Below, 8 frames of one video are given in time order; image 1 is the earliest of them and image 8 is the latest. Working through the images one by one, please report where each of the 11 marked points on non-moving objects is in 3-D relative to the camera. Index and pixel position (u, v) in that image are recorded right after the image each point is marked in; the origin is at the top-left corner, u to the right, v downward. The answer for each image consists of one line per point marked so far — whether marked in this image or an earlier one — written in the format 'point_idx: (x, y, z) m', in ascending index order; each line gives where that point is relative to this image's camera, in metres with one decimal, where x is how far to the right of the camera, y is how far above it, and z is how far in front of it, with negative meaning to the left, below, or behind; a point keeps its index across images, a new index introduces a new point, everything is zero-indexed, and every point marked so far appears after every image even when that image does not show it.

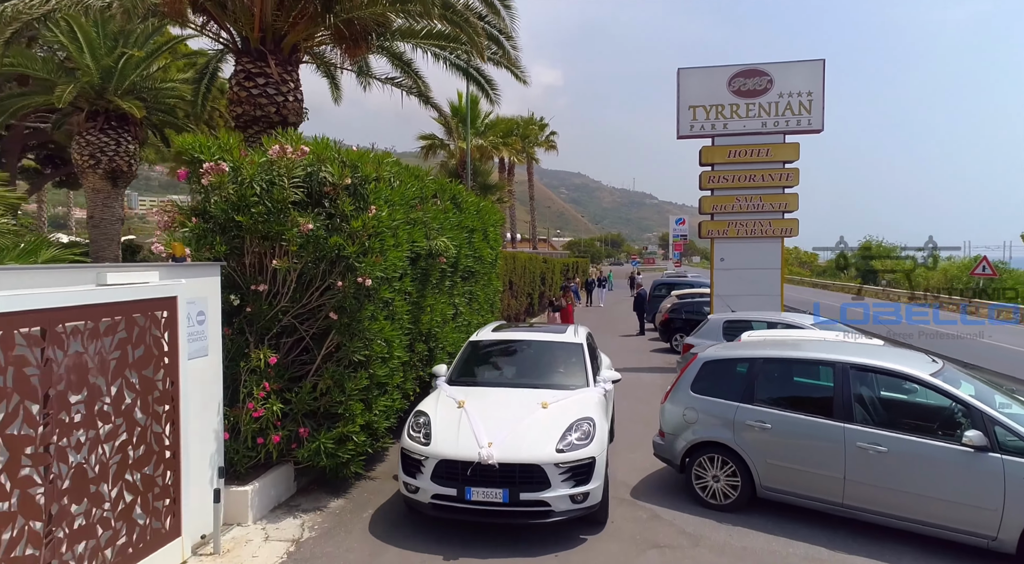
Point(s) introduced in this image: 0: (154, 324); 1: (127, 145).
0: (-2.5, -0.3, +4.6) m
1: (-8.4, +3.0, +14.4) m
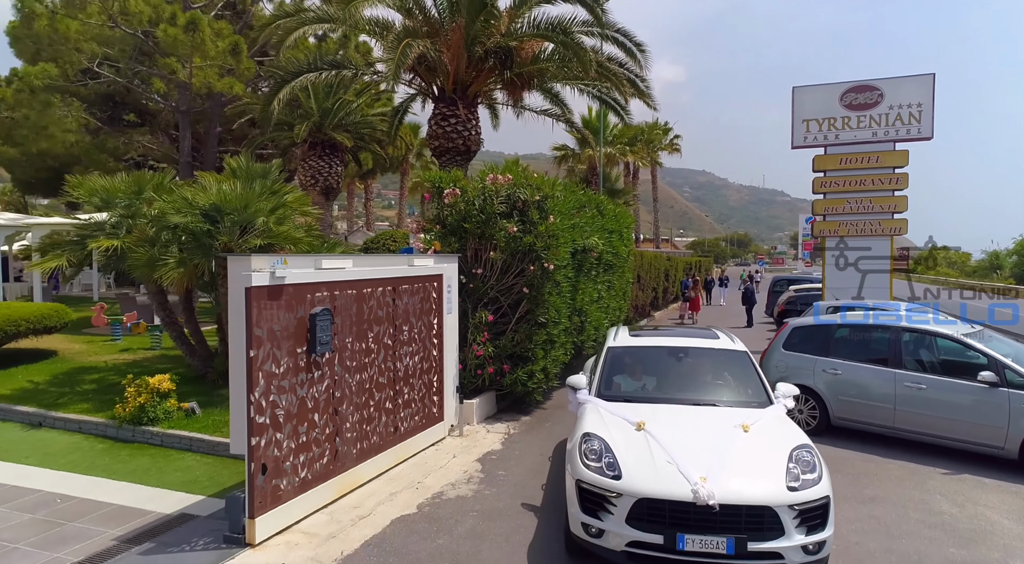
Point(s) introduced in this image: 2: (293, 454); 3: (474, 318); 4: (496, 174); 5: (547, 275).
0: (-0.9, -0.1, +7.7) m
1: (-4.9, +3.2, +18.4) m
2: (-1.8, -1.4, +5.4) m
3: (-0.5, -0.5, +9.0) m
4: (-0.2, +1.5, +9.3) m
5: (+0.5, +0.1, +9.2) m
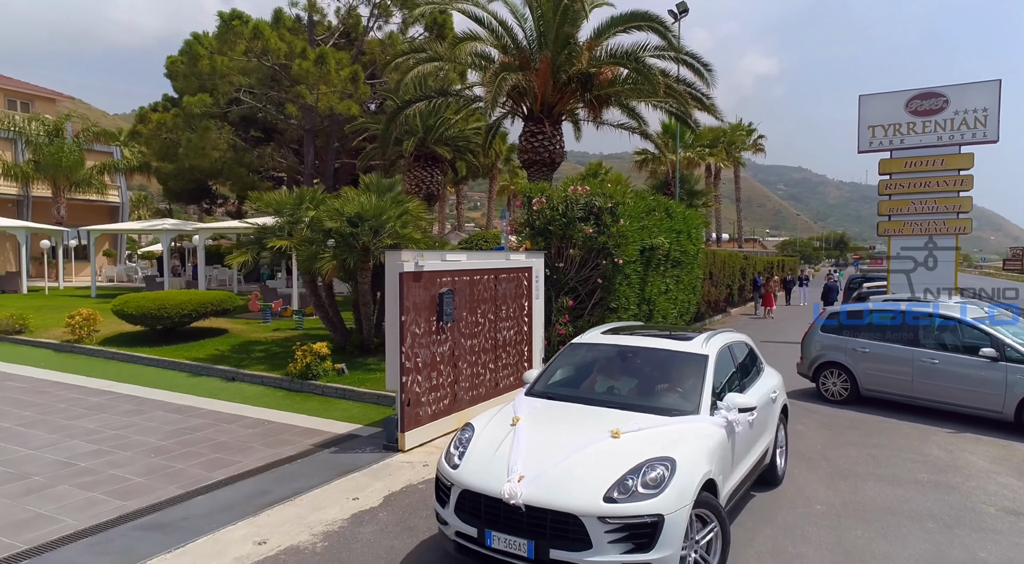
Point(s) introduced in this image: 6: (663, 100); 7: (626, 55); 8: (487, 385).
0: (+0.2, 0.0, +9.8) m
1: (-2.4, +3.3, +20.9) m
2: (-1.0, -1.3, +7.6) m
3: (+0.8, -0.4, +11.0) m
4: (+1.1, +1.6, +11.3) m
5: (+1.8, +0.2, +11.1) m
6: (+3.6, +4.2, +15.2) m
7: (+2.4, +4.9, +14.2) m
8: (-0.4, -1.4, +8.8) m
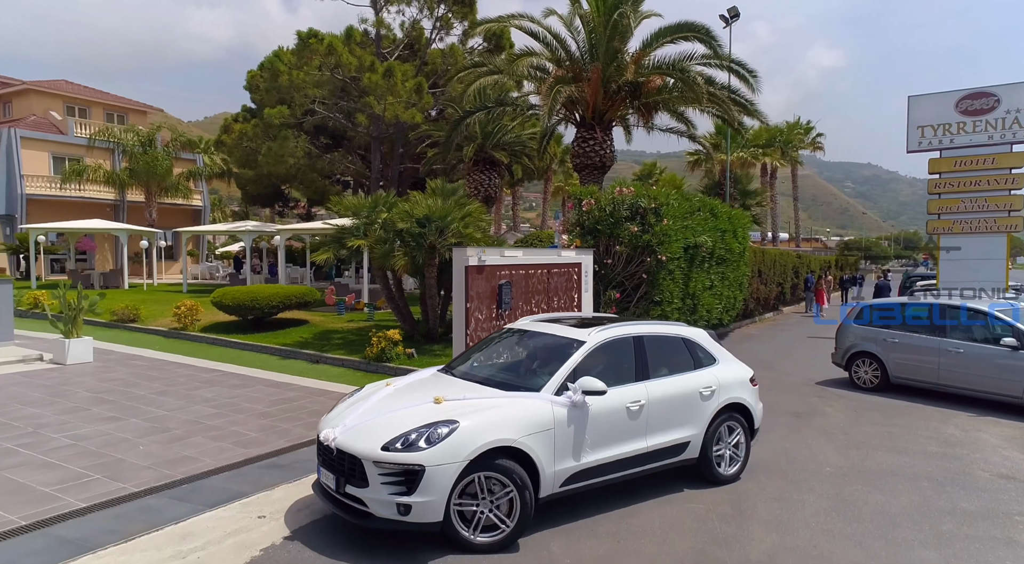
0: (+1.0, +0.1, +10.9) m
1: (-0.6, +3.4, +22.2) m
2: (-0.3, -1.2, +8.8) m
3: (+1.7, -0.3, +12.0) m
4: (+2.1, +1.7, +12.3) m
5: (+2.7, +0.3, +12.0) m
6: (+4.9, +4.3, +16.0) m
7: (+3.7, +5.0, +15.1) m
8: (+0.4, -1.3, +9.9) m
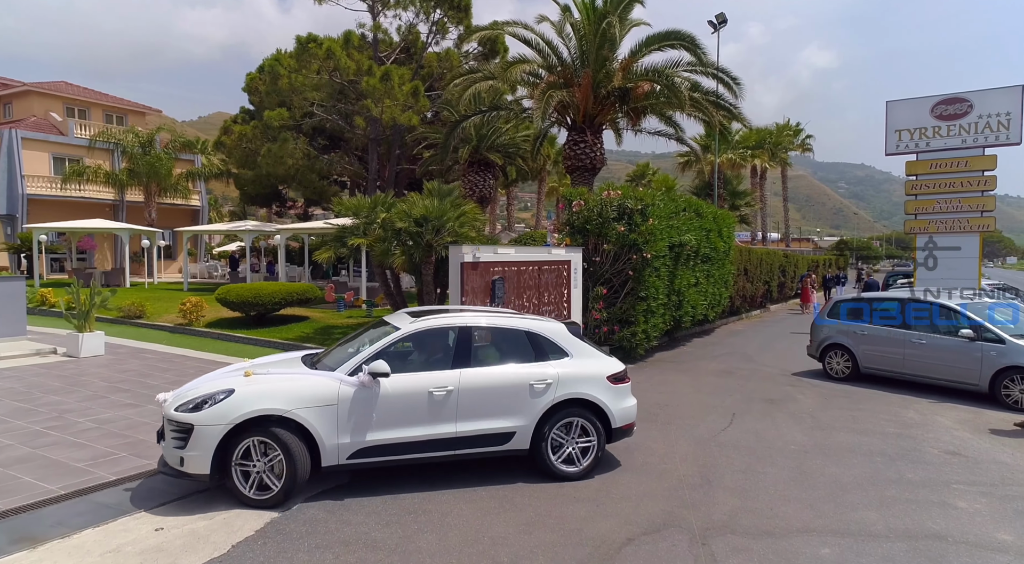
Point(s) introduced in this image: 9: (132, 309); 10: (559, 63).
0: (+0.9, +0.2, +11.5) m
1: (-0.8, +3.5, +22.8) m
2: (-0.4, -1.1, +9.4) m
3: (+1.6, -0.2, +12.6) m
4: (+1.9, +1.8, +12.9) m
5: (+2.6, +0.4, +12.6) m
6: (+4.7, +4.3, +16.6) m
7: (+3.5, +5.0, +15.7) m
8: (+0.3, -1.2, +10.5) m
9: (-8.9, -0.6, +15.5) m
10: (+1.1, +5.3, +16.1) m
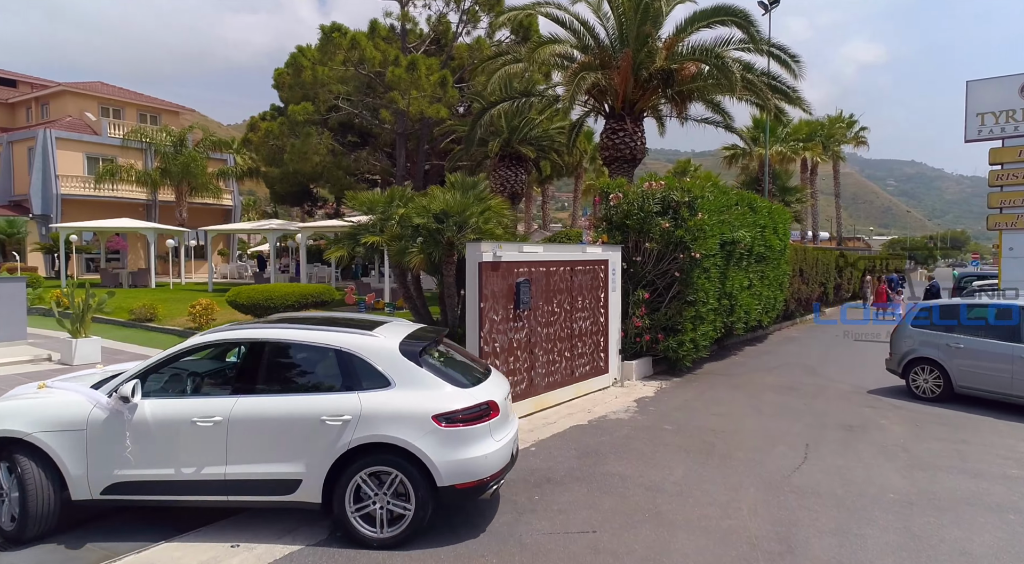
0: (+1.4, +0.1, +10.1) m
1: (+0.3, +3.5, +21.4) m
2: (-0.1, -1.1, +8.1) m
3: (+2.1, -0.2, +11.2) m
4: (+2.5, +1.8, +11.4) m
5: (+3.1, +0.3, +11.1) m
6: (+5.5, +4.3, +15.0) m
7: (+4.2, +5.0, +14.2) m
8: (+0.6, -1.2, +9.1) m
9: (-8.2, -0.6, +14.7) m
10: (+1.8, +5.3, +14.7) m
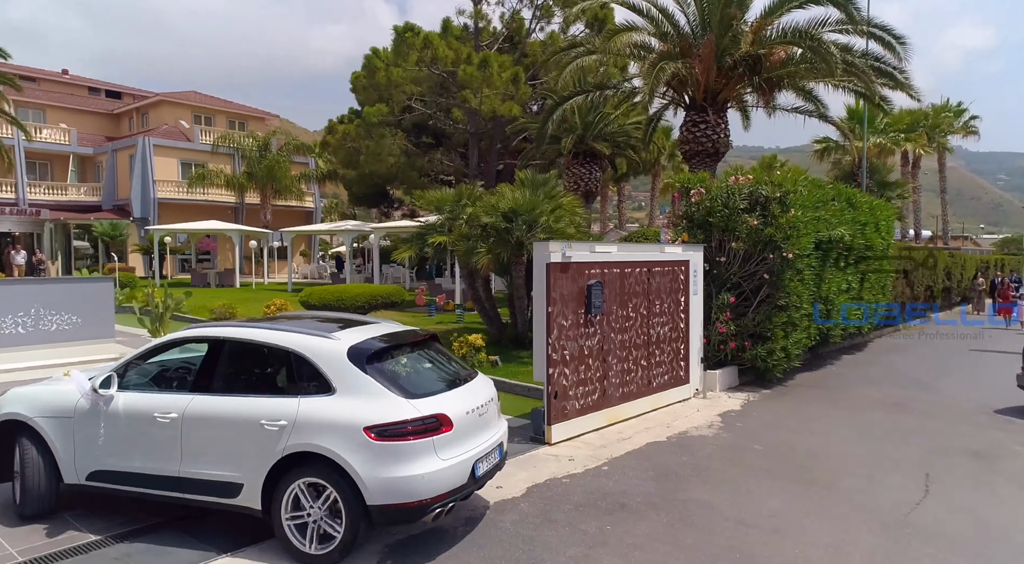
0: (+2.4, +0.1, +9.3) m
1: (+2.7, +3.4, +20.7) m
2: (+0.7, -1.2, +7.5) m
3: (+3.2, -0.3, +10.3) m
4: (+3.6, +1.7, +10.5) m
5: (+4.2, +0.3, +10.2) m
6: (+7.1, +4.2, +13.7) m
7: (+5.7, +4.9, +13.1) m
8: (+1.6, -1.3, +8.4) m
9: (-6.6, -0.6, +15.0) m
10: (+3.4, +5.3, +13.8) m
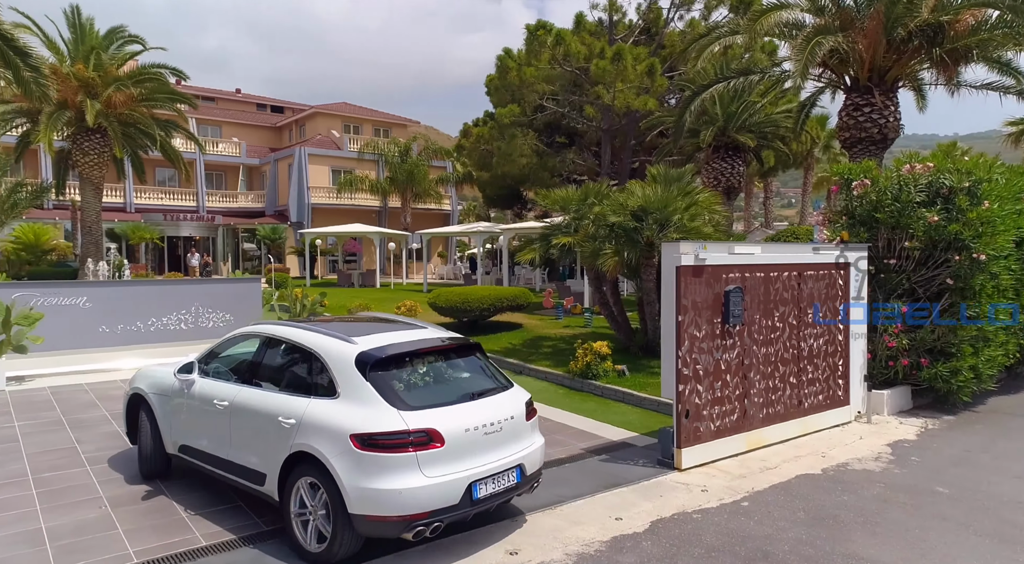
0: (+4.0, 0.0, +8.1) m
1: (+6.6, +3.3, +19.2) m
2: (+2.0, -1.2, +6.6) m
3: (+5.0, -0.4, +8.9) m
4: (+5.5, +1.6, +9.0) m
5: (+6.0, +0.2, +8.5) m
6: (+9.5, +4.1, +11.4) m
7: (+8.0, +4.8, +11.0) m
8: (+3.0, -1.3, +7.3) m
9: (-3.7, -0.7, +15.4) m
10: (+6.0, +5.2, +12.3) m
